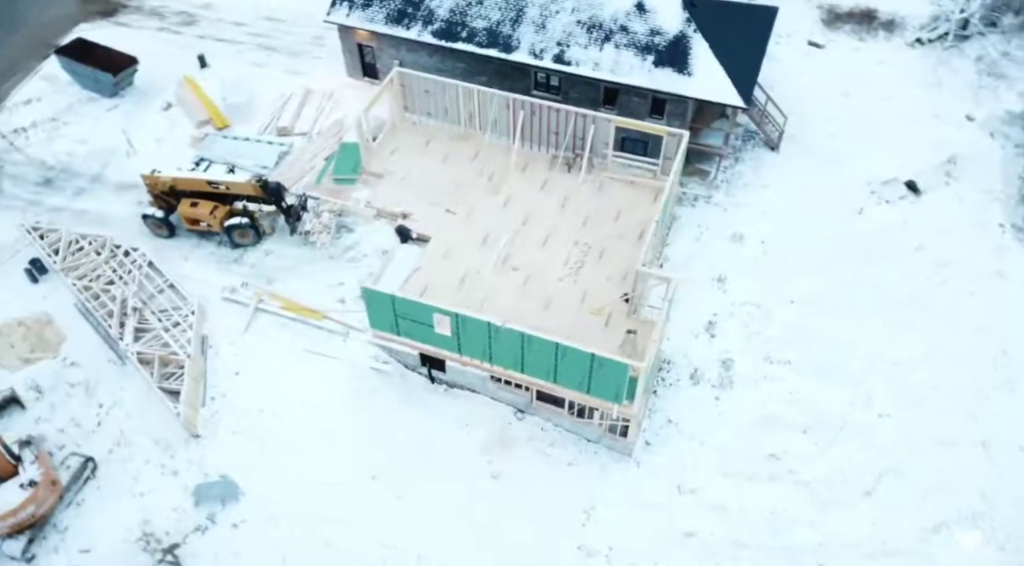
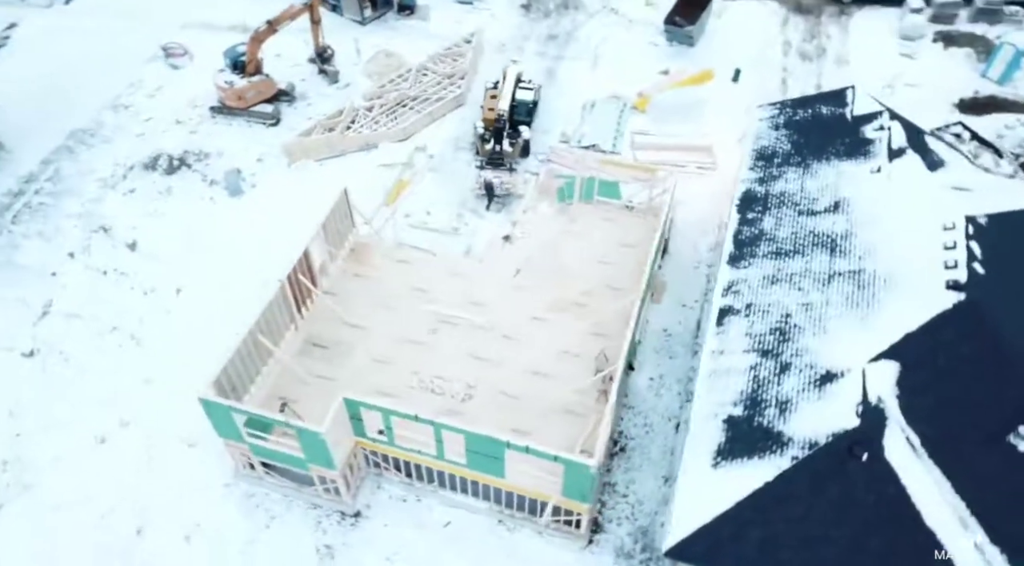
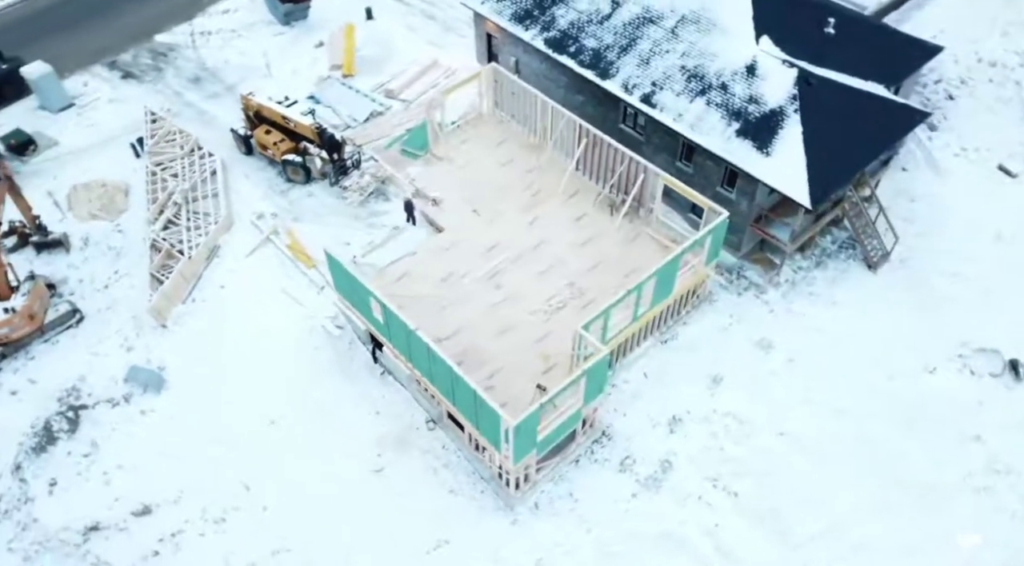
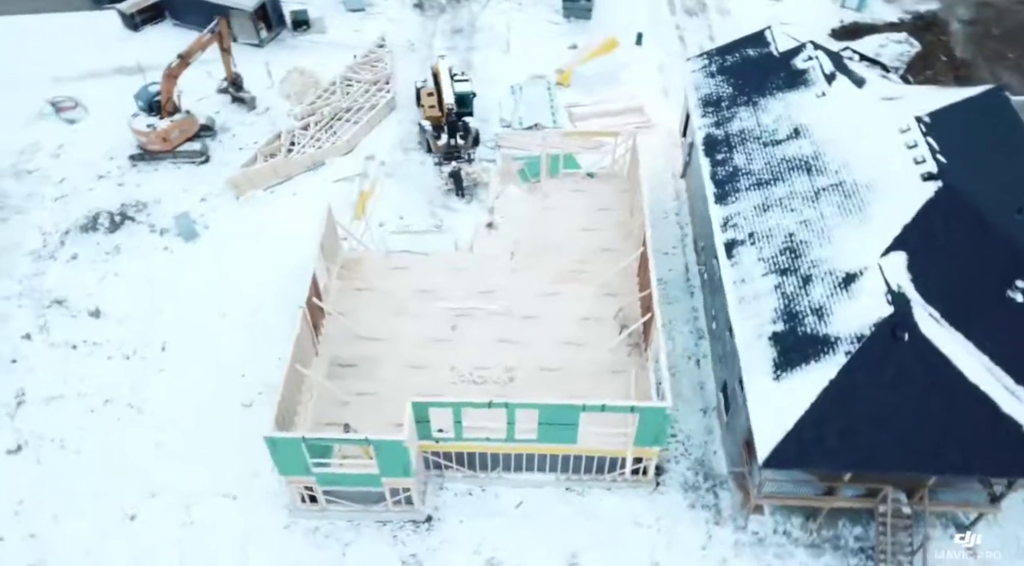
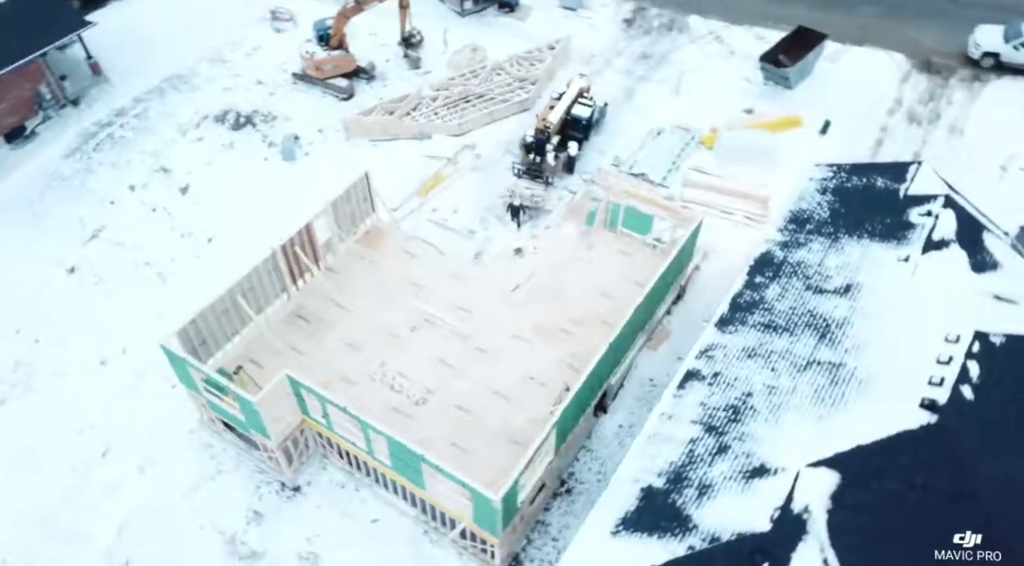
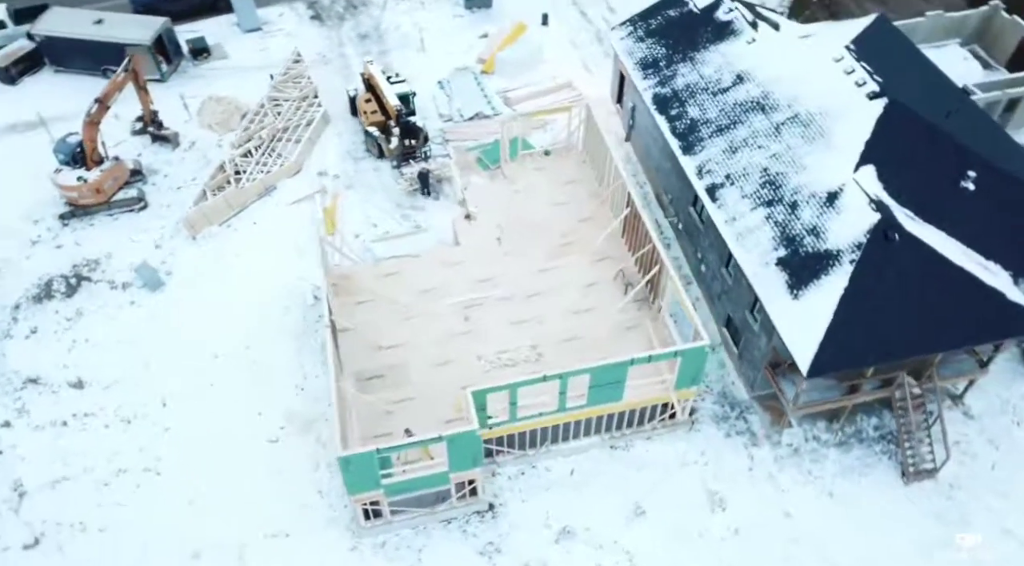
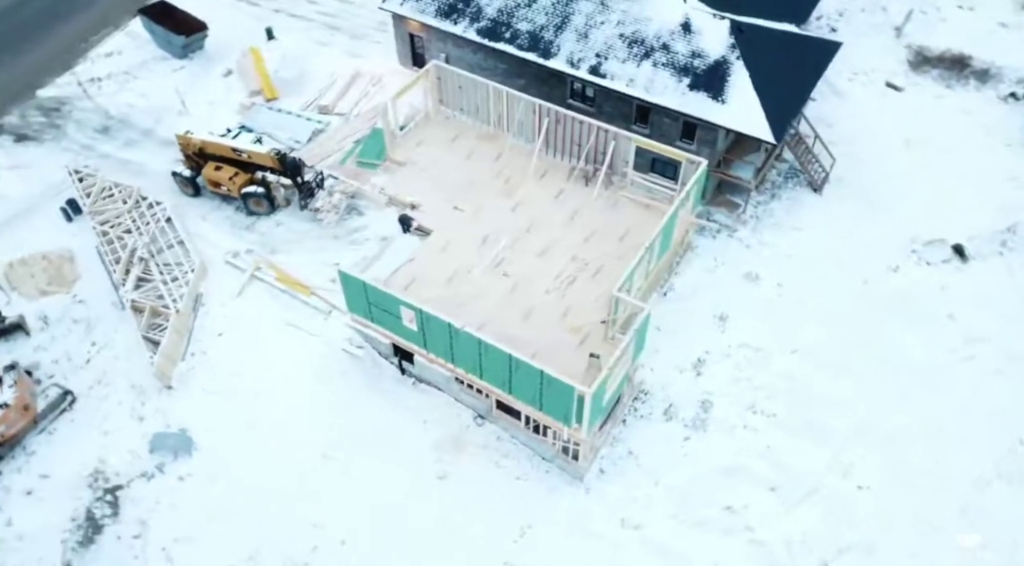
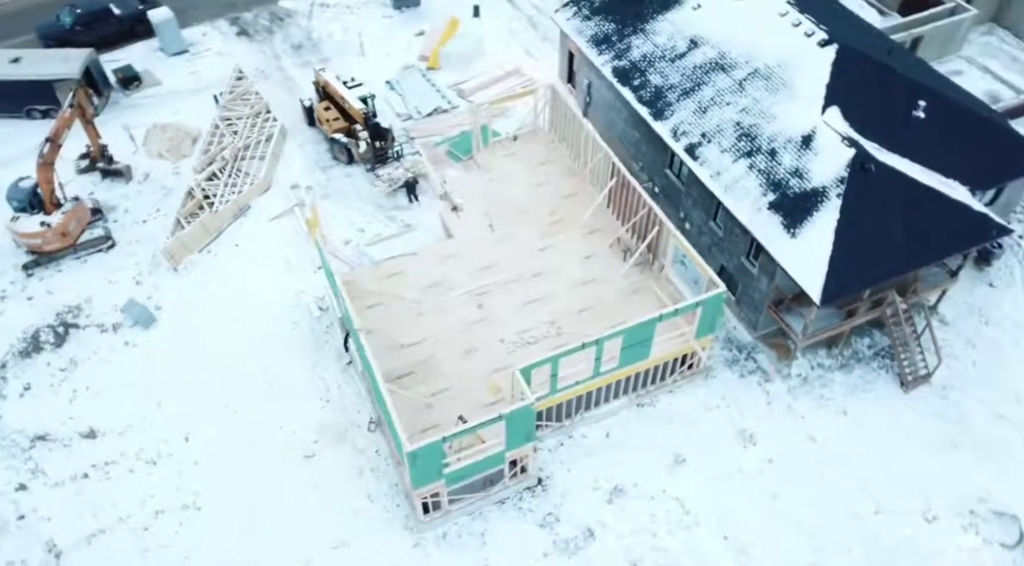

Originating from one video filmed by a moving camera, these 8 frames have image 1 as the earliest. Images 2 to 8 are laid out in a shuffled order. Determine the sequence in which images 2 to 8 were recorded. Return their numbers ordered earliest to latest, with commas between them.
7, 3, 8, 6, 4, 2, 5
